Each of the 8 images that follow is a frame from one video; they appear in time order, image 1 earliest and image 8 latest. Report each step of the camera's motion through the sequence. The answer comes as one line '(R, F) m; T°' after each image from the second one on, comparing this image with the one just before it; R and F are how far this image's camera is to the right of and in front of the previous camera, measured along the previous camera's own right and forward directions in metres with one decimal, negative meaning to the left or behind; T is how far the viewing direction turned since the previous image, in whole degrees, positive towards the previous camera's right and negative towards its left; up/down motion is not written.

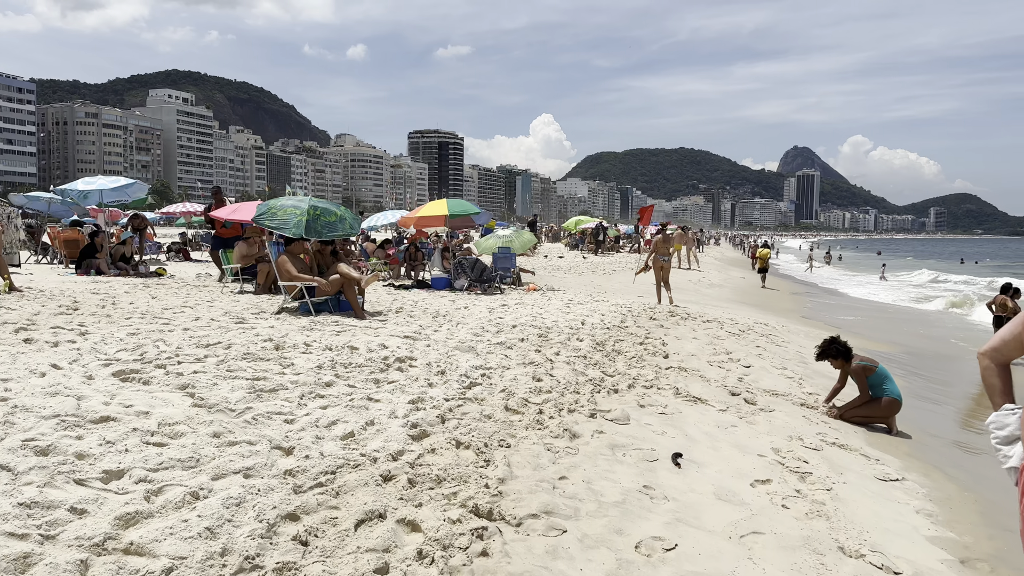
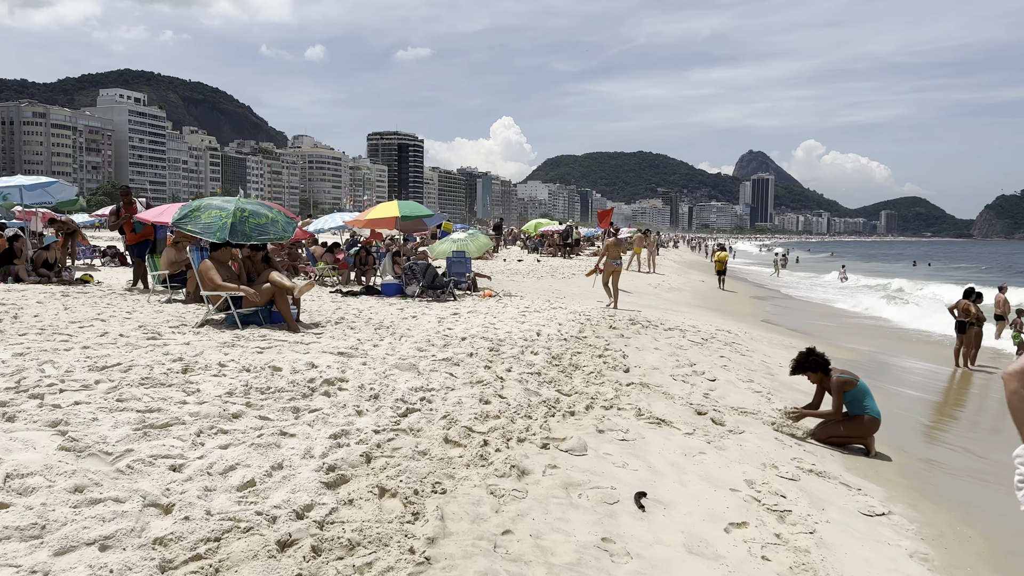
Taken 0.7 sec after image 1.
(+0.1, +0.5) m; +3°
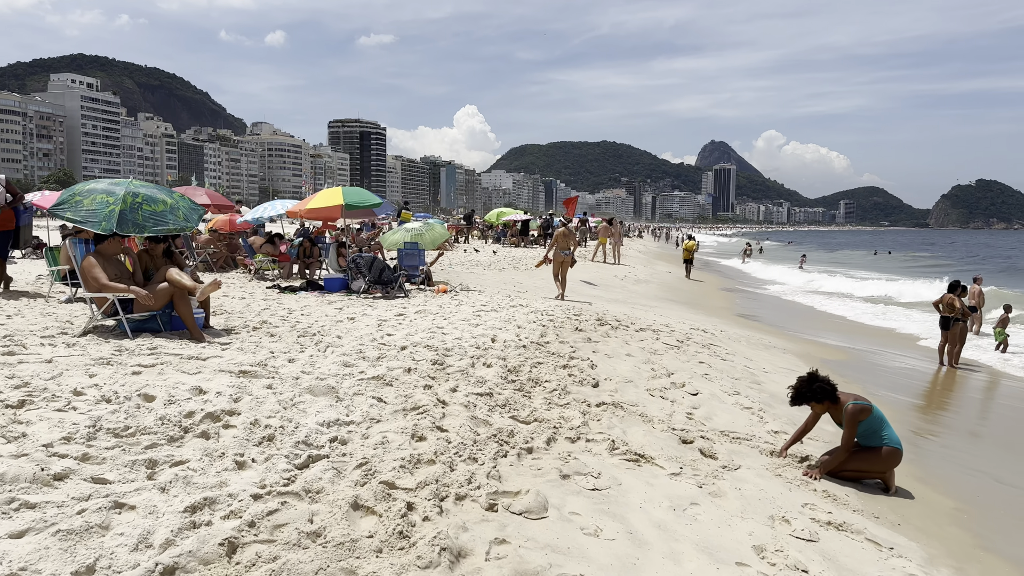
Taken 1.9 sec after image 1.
(+0.1, +1.0) m; +3°
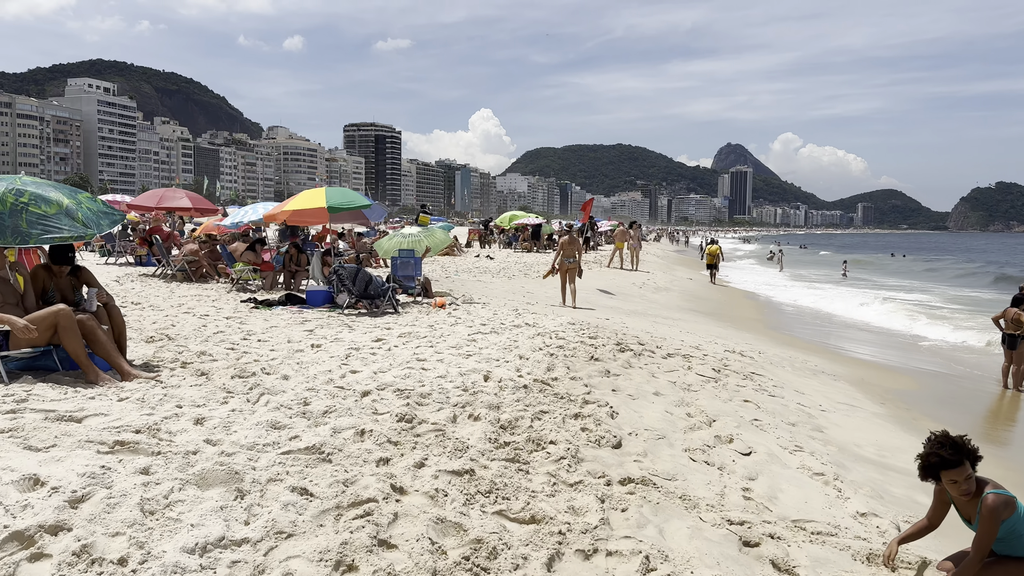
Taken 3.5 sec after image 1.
(+0.1, +1.3) m; -1°
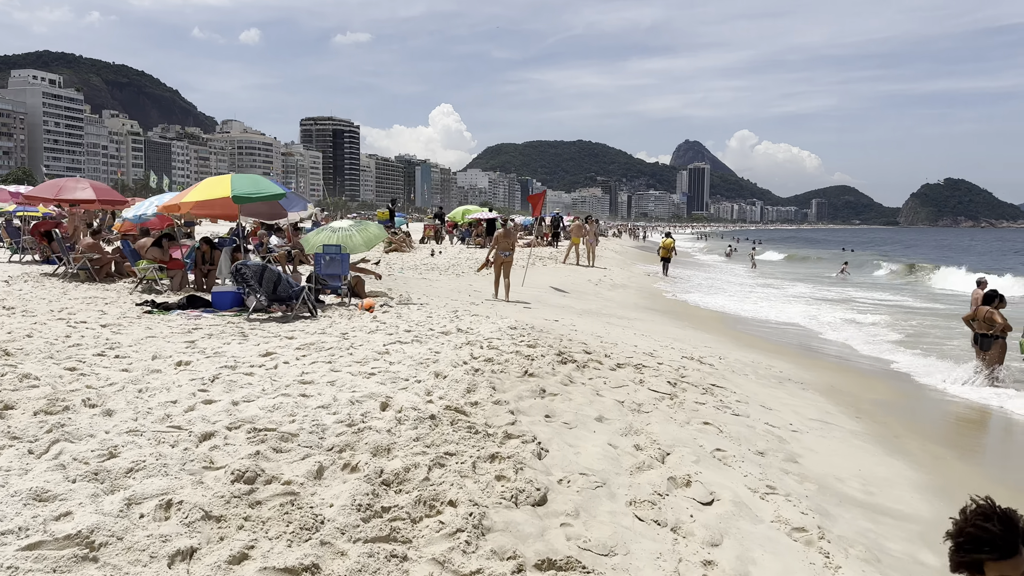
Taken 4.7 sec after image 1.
(+0.3, +1.0) m; +3°
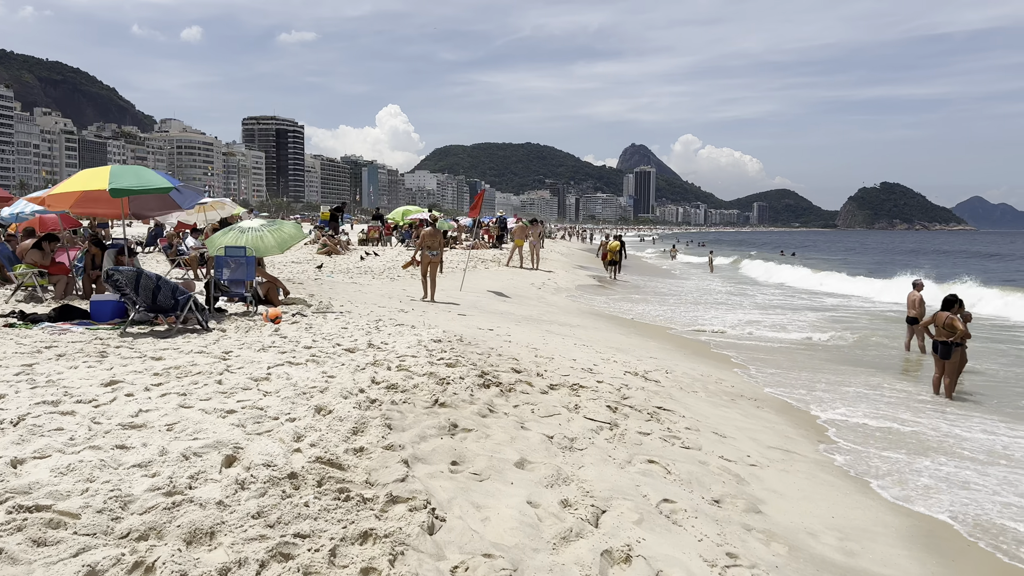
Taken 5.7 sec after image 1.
(+0.2, +0.9) m; +4°
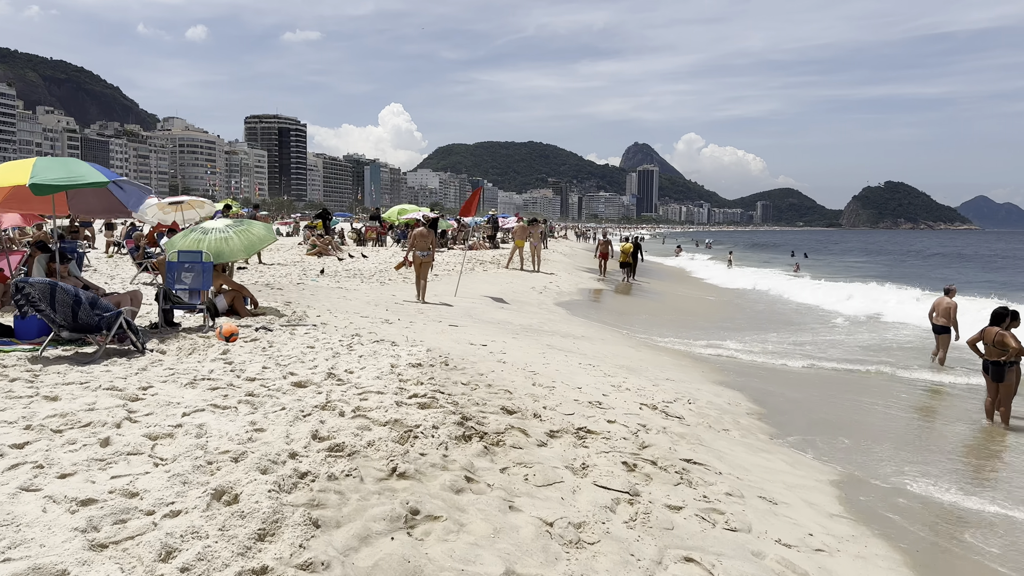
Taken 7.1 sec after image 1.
(+0.1, +1.1) m; 0°
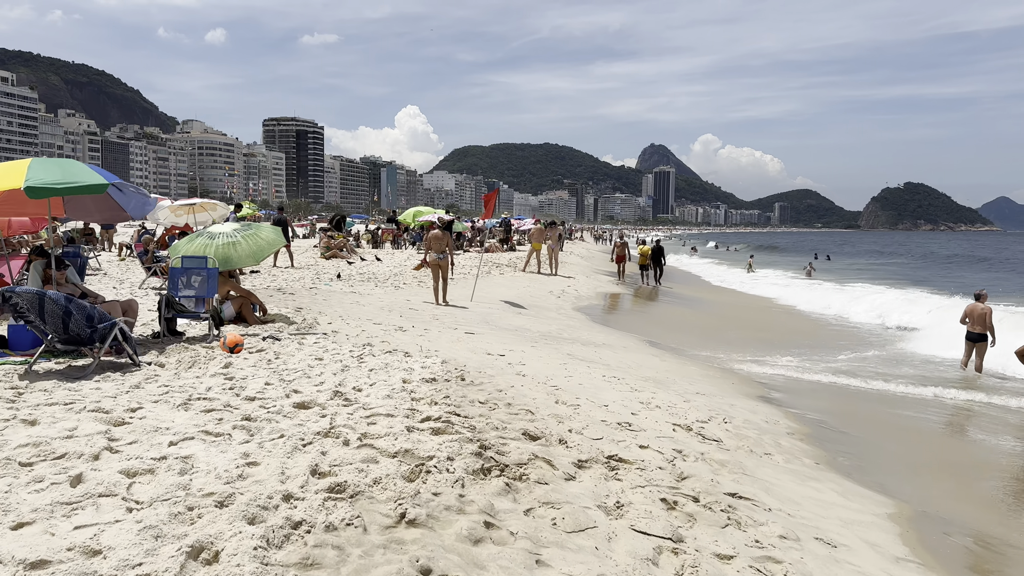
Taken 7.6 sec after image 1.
(0.0, +0.4) m; -1°
